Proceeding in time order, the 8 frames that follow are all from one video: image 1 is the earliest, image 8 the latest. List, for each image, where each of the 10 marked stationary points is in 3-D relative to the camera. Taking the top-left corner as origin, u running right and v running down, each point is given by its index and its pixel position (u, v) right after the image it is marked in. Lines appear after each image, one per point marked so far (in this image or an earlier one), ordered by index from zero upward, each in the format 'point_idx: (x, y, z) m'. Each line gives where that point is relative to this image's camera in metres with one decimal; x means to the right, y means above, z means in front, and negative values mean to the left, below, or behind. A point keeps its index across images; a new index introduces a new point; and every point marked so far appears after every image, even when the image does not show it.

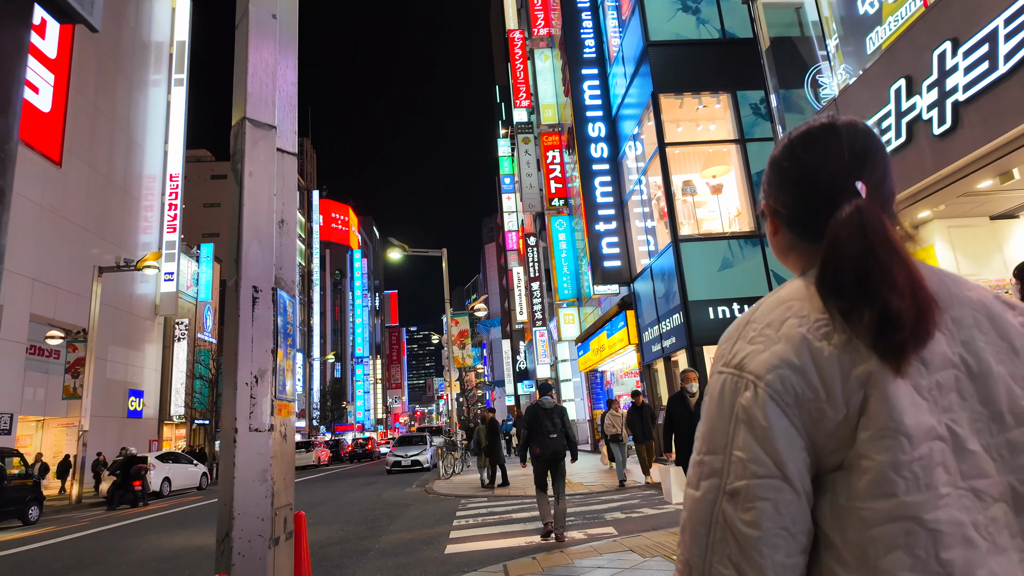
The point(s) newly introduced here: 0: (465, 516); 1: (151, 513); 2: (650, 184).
0: (-0.8, -4.0, +10.4) m
1: (-10.8, -6.7, +17.6) m
2: (+3.7, +2.7, +15.7) m
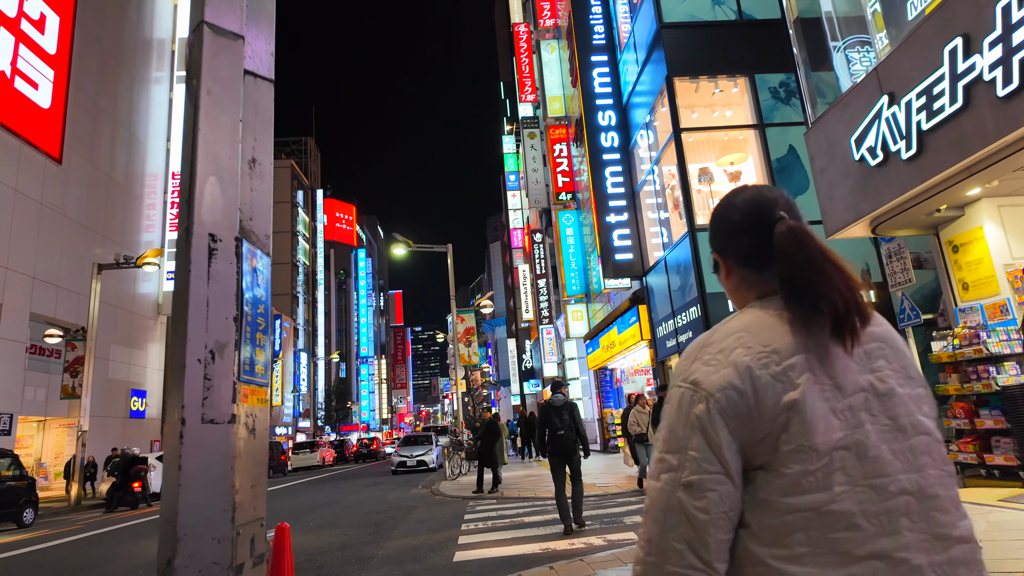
0: (-0.6, -3.9, +9.8) m
1: (-10.5, -6.6, +17.2) m
2: (+3.9, +2.9, +15.1) m
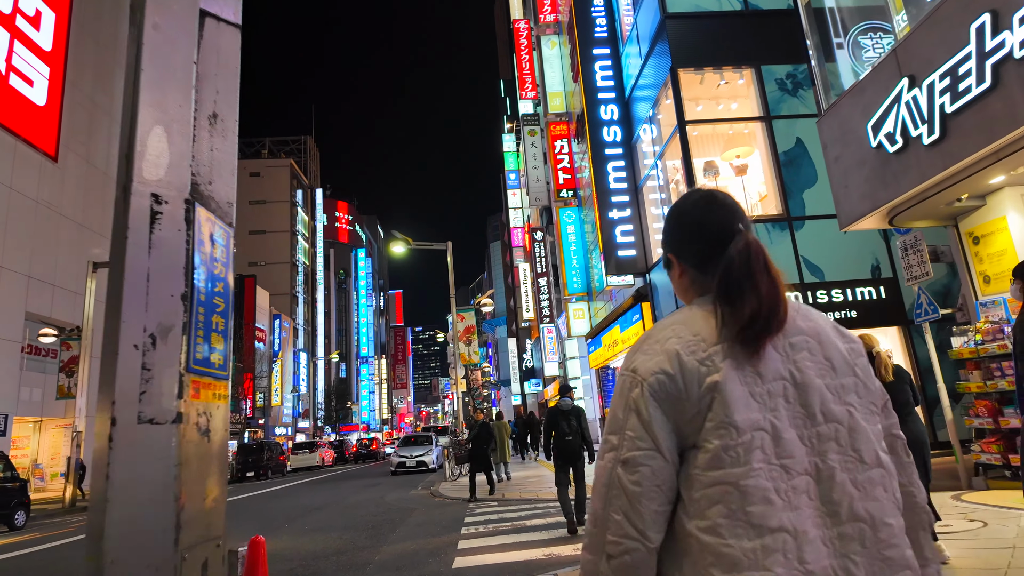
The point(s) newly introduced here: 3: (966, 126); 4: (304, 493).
0: (-0.6, -3.8, +9.5) m
1: (-10.5, -6.5, +16.9) m
2: (+3.9, +3.0, +14.8) m
3: (+4.3, +1.5, +5.7) m
4: (-6.0, -5.9, +17.0) m
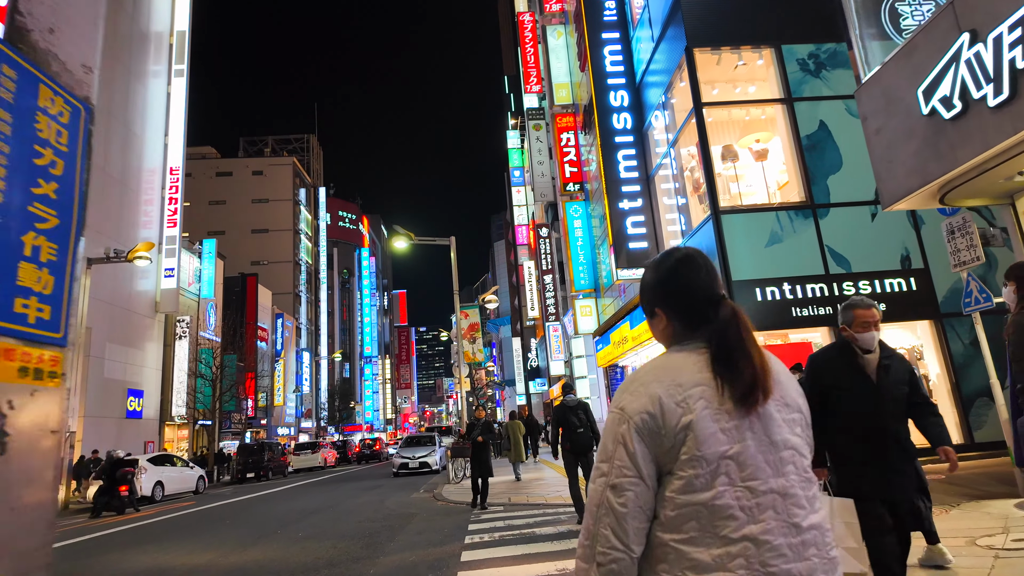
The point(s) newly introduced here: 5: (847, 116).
0: (-0.5, -3.6, +8.8) m
1: (-10.3, -6.4, +16.2) m
2: (+4.0, +3.1, +14.1) m
3: (+4.4, +1.7, +4.9) m
4: (-5.8, -5.7, +16.4) m
5: (+6.9, +3.6, +12.3) m
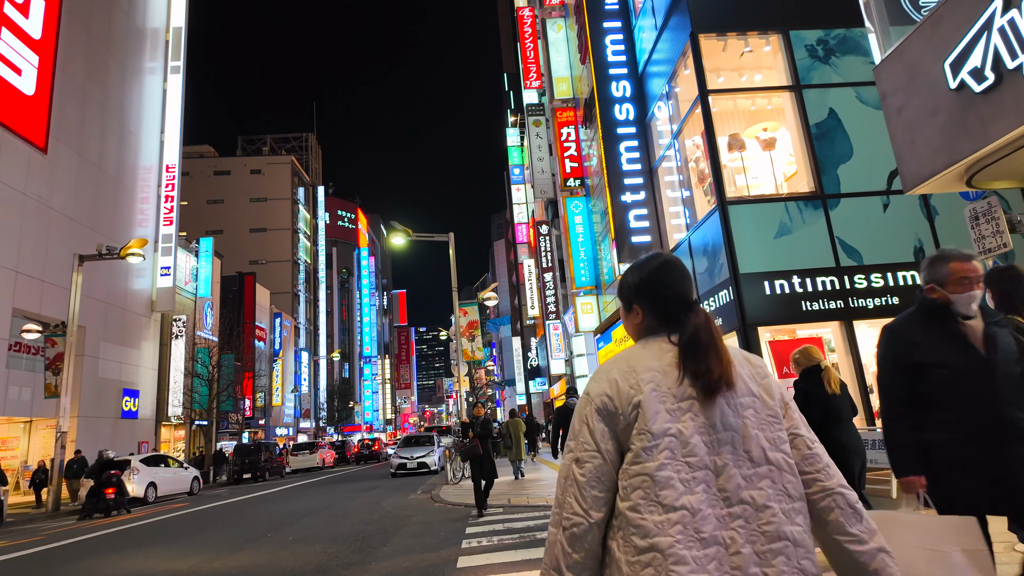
0: (-0.5, -3.5, +8.4) m
1: (-10.3, -6.3, +15.8) m
2: (+4.0, +3.3, +13.7) m
3: (+4.4, +1.8, +4.5) m
4: (-5.8, -5.6, +16.0) m
5: (+6.9, +3.7, +11.9) m
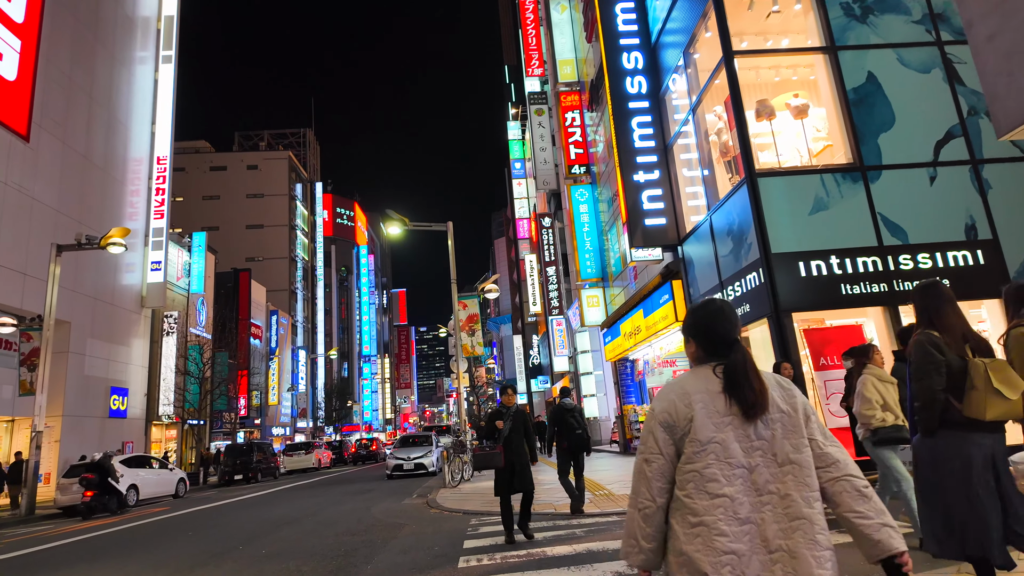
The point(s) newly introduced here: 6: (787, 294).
0: (-0.4, -3.2, +7.2) m
1: (-10.2, -6.0, +14.7) m
2: (+4.1, +3.6, +12.5) m
3: (+4.5, +2.1, +3.4) m
4: (-5.7, -5.3, +14.8) m
5: (+7.0, +4.0, +10.8) m
6: (+4.5, -0.1, +9.7) m
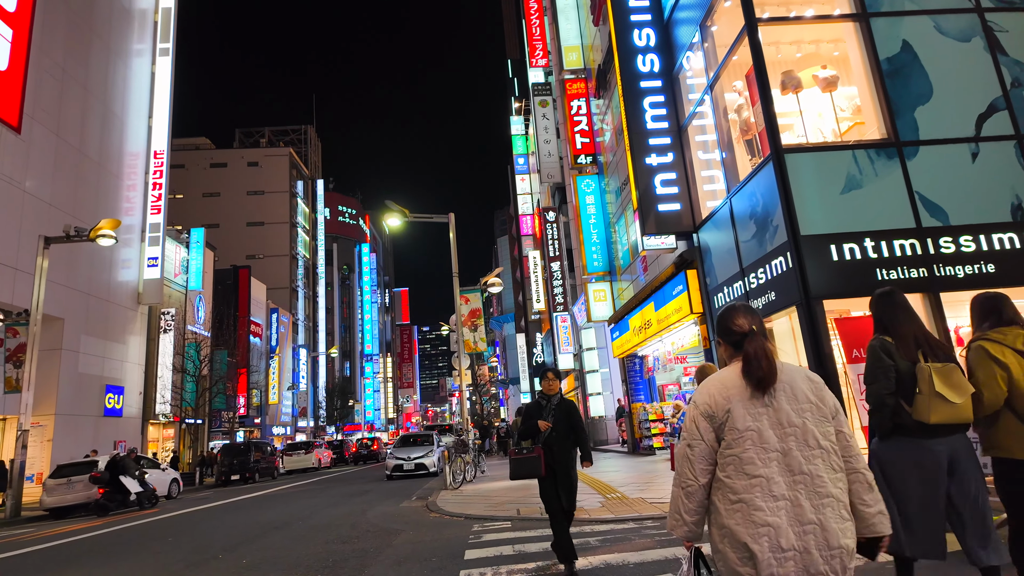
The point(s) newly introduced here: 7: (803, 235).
0: (-0.4, -3.0, +6.4) m
1: (-10.1, -5.8, +13.9) m
2: (+4.2, +3.8, +11.7) m
3: (+4.5, +2.3, +2.5) m
4: (-5.6, -5.1, +14.1) m
5: (+7.1, +4.2, +9.9) m
6: (+4.6, +0.1, +8.9) m
7: (+4.4, +0.8, +9.1) m
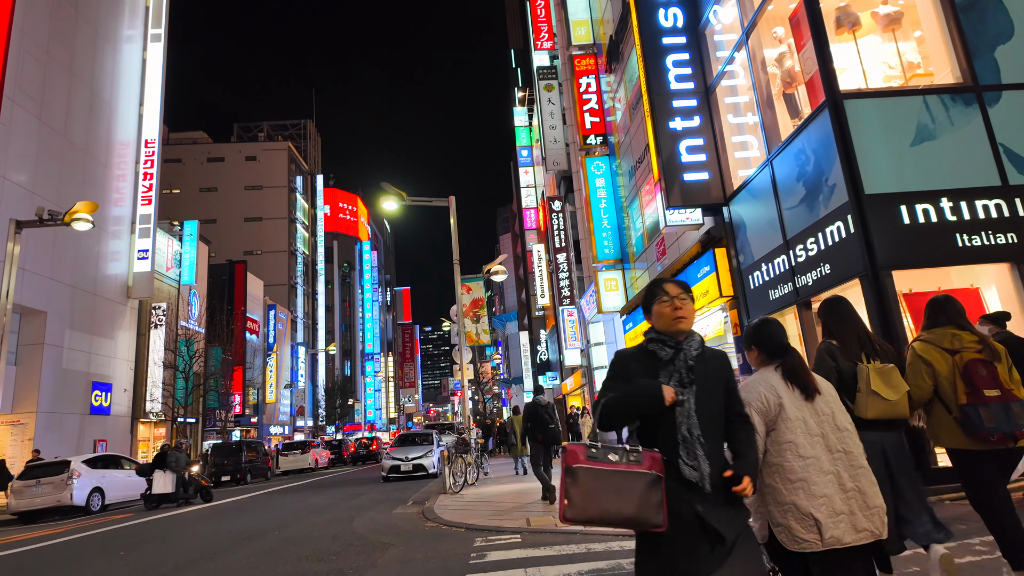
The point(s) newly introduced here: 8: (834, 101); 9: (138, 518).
0: (-0.3, -2.6, +5.0) m
1: (-10.0, -5.4, +12.6) m
2: (+4.3, +4.2, +10.3) m
3: (+4.6, +2.7, +1.1) m
4: (-5.5, -4.7, +12.7) m
5: (+7.2, +4.6, +8.5) m
6: (+4.7, +0.5, +7.4) m
7: (+4.6, +1.2, +7.6) m
8: (+4.3, +2.5, +8.0) m
9: (-9.3, -5.7, +14.7) m
